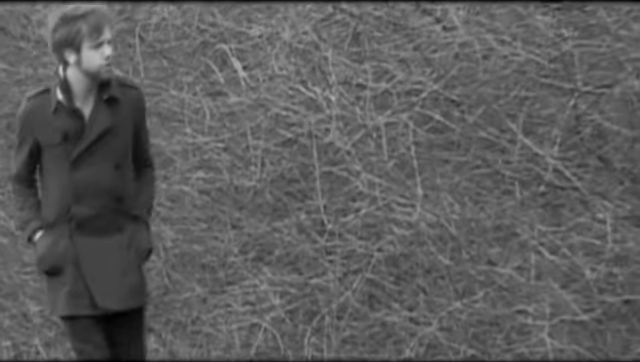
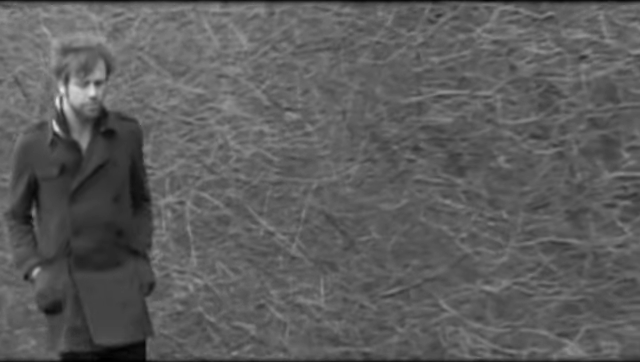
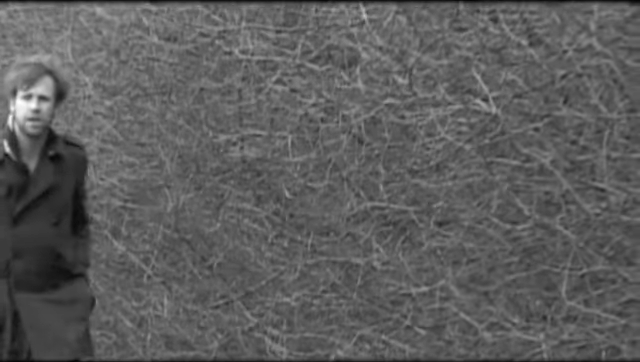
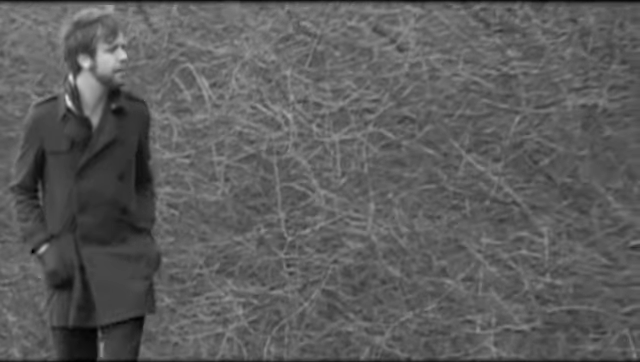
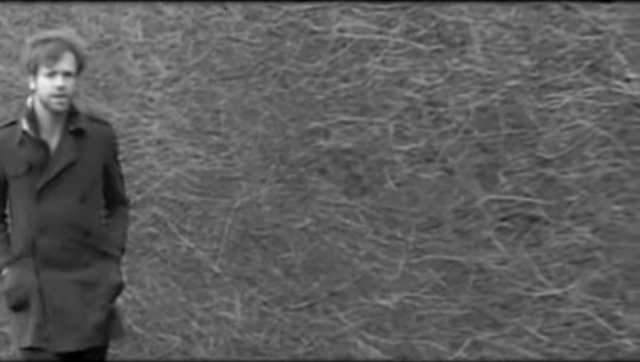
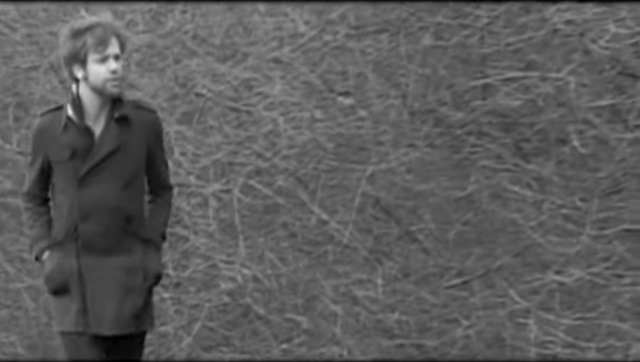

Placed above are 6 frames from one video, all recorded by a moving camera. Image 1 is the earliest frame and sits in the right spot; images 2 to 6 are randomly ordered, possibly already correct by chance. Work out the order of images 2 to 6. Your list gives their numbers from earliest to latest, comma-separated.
4, 6, 2, 5, 3
